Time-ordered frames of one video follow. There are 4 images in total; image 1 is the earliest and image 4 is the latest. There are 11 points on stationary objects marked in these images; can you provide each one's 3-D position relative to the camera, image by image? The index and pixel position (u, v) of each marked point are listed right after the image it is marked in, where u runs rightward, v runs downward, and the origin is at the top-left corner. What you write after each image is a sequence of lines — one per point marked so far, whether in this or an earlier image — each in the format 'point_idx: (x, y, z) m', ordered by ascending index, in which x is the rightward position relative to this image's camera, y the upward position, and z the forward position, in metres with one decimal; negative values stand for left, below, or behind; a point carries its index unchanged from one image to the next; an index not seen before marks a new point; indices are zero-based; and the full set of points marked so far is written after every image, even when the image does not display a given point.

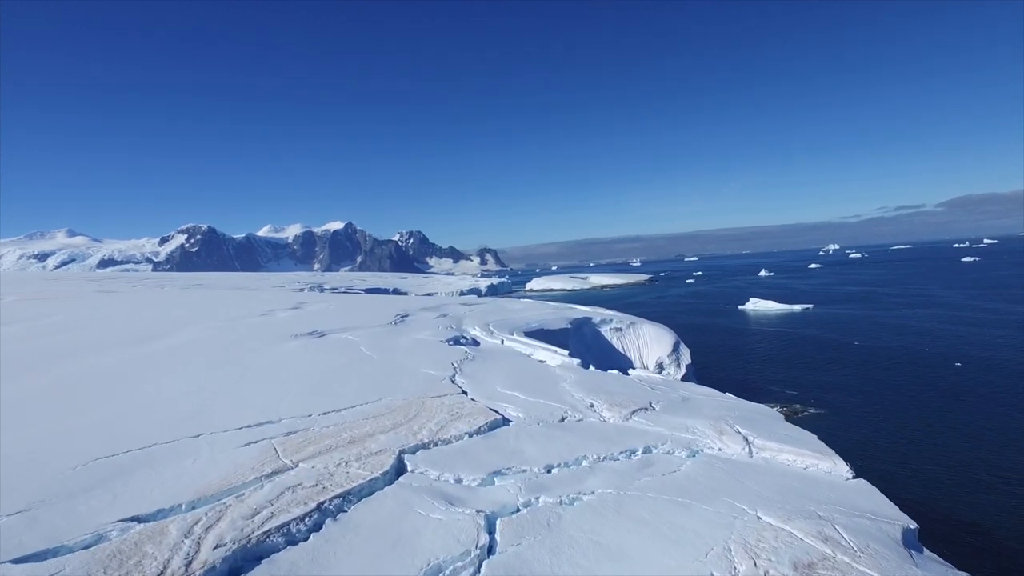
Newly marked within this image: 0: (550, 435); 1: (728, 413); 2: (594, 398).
0: (+0.7, -2.9, +9.7) m
1: (+4.8, -2.8, +11.1) m
2: (+1.9, -2.6, +11.7) m
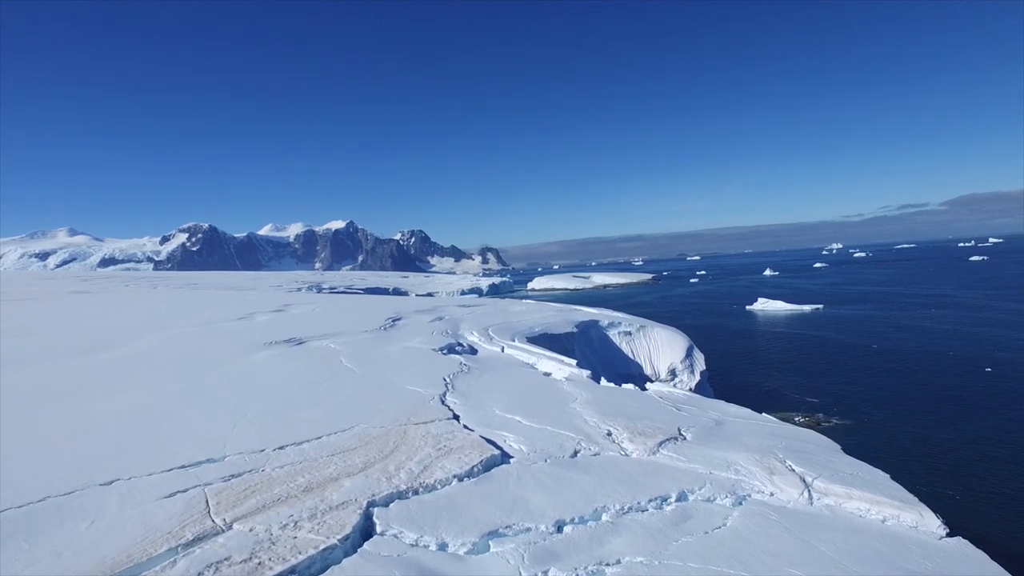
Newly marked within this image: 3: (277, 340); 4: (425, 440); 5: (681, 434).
0: (+0.7, -2.9, +7.7) m
1: (+4.9, -2.9, +9.2) m
2: (+1.9, -2.6, +9.8) m
3: (-7.5, -1.7, +15.8) m
4: (-1.5, -2.6, +8.6) m
5: (+3.2, -2.8, +9.4) m
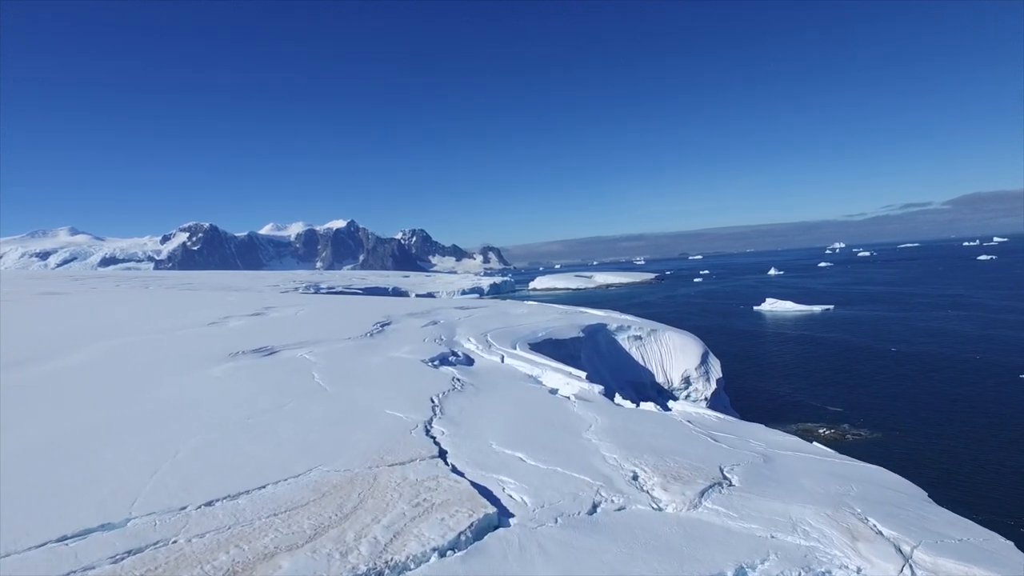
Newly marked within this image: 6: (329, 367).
0: (+0.7, -3.0, +5.8) m
1: (+4.9, -2.9, +7.3) m
2: (+1.9, -2.7, +7.8) m
3: (-7.5, -1.7, +13.9) m
4: (-1.5, -2.7, +6.7) m
5: (+3.2, -2.8, +7.5) m
6: (-4.6, -2.0, +12.5) m
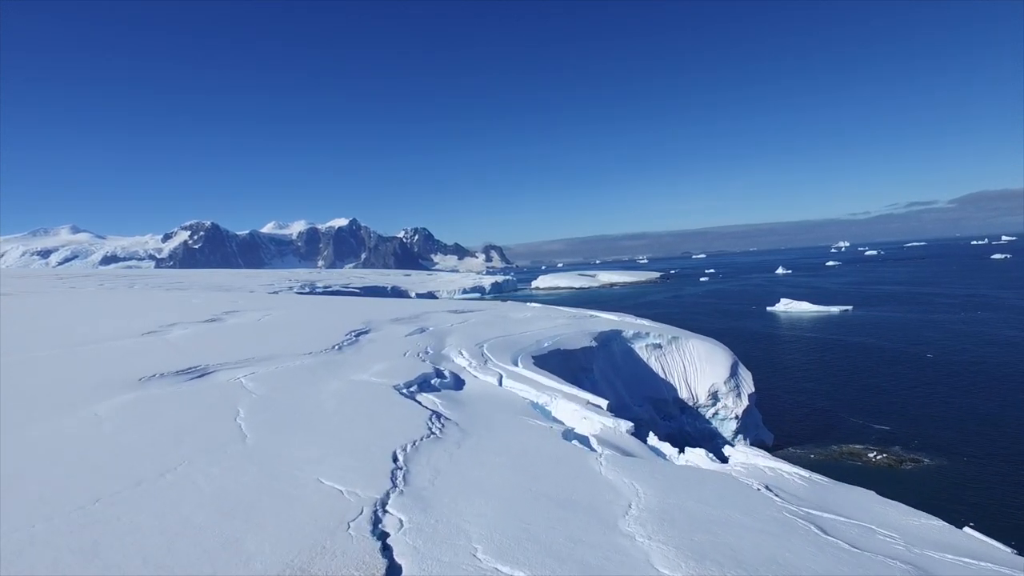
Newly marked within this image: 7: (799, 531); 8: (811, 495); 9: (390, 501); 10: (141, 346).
0: (+0.7, -3.1, +2.6) m
1: (+4.8, -3.0, +4.1) m
2: (+1.9, -2.8, +4.6) m
3: (-7.5, -1.8, +10.7) m
4: (-1.5, -2.8, +3.5) m
5: (+3.2, -2.9, +4.3) m
6: (-4.6, -2.1, +9.3) m
7: (+3.3, -2.8, +5.8) m
8: (+4.3, -2.9, +7.0) m
9: (-1.4, -2.5, +6.0) m
10: (-9.7, -1.5, +13.3) m
